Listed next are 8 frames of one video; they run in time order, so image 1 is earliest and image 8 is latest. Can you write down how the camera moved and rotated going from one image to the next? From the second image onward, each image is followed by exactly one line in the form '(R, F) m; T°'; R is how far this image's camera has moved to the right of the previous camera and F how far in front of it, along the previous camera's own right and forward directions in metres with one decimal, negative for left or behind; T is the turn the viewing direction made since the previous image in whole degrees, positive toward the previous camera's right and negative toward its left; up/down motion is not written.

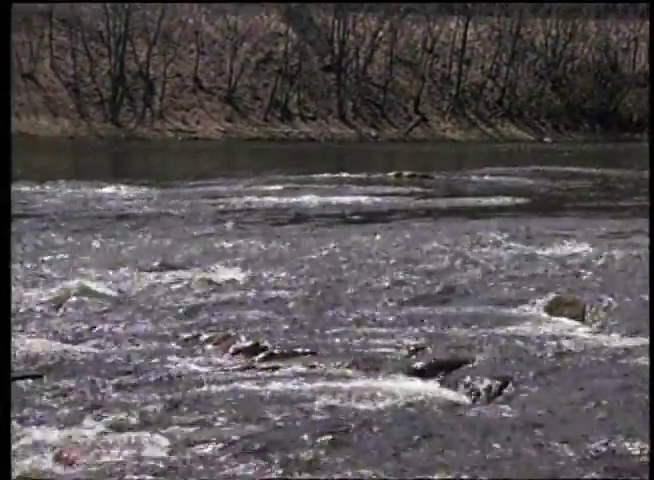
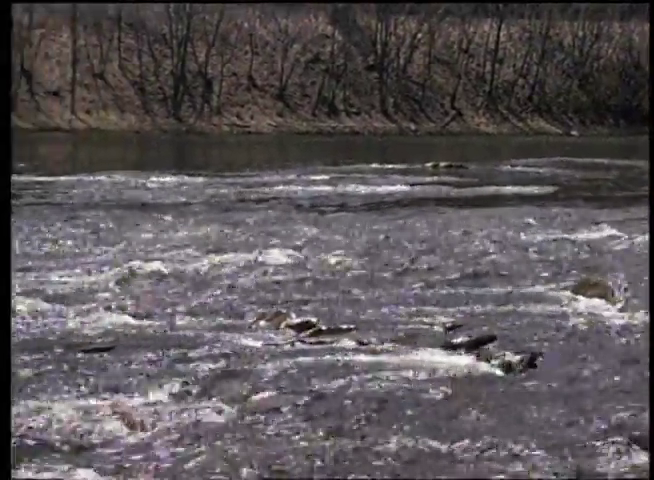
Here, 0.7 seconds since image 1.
(-0.2, -0.9) m; -1°
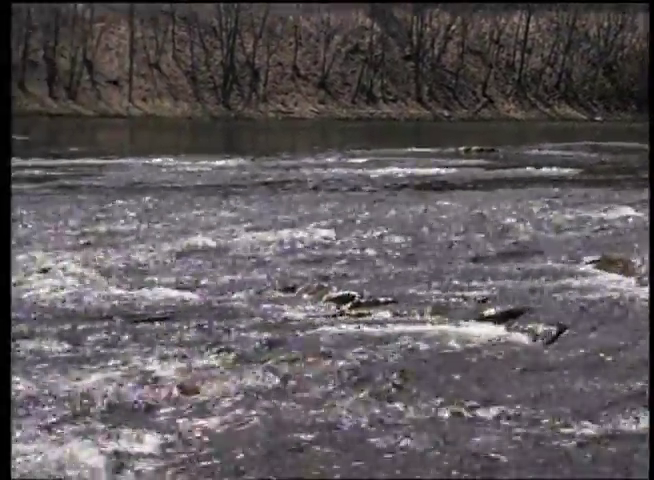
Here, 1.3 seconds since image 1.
(-0.1, -0.8) m; -1°
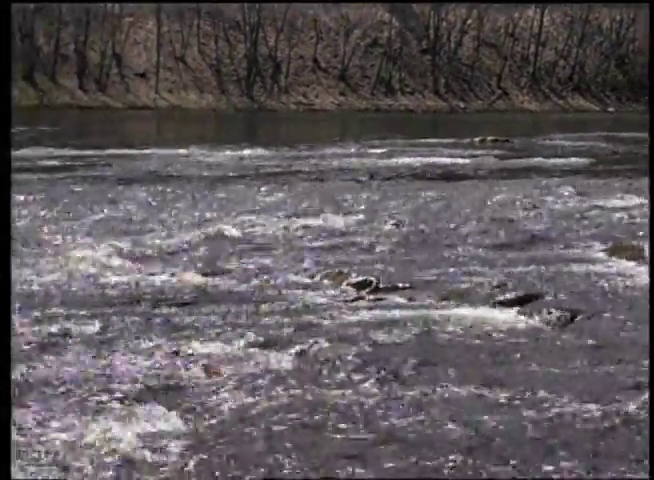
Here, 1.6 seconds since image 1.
(0.0, -0.4) m; -1°
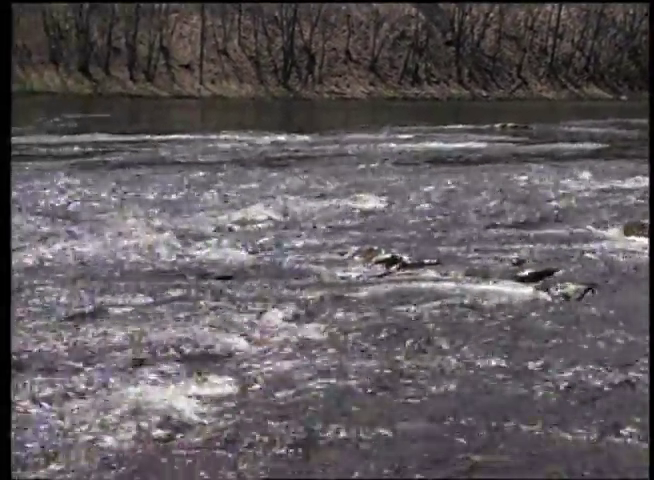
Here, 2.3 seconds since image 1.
(-0.1, -1.0) m; -1°
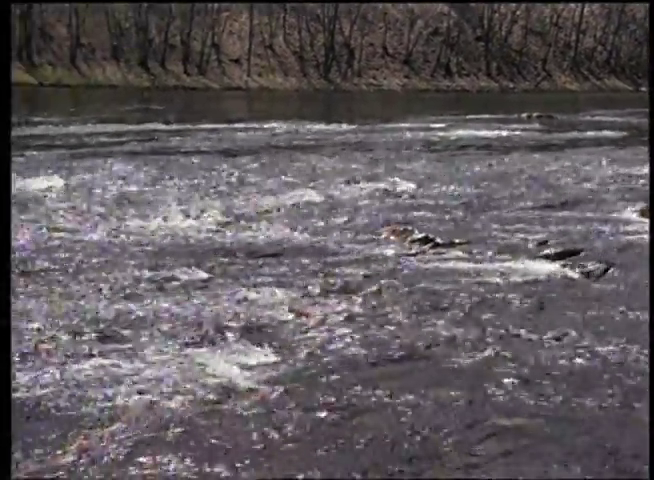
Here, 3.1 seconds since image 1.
(0.0, -1.1) m; -2°
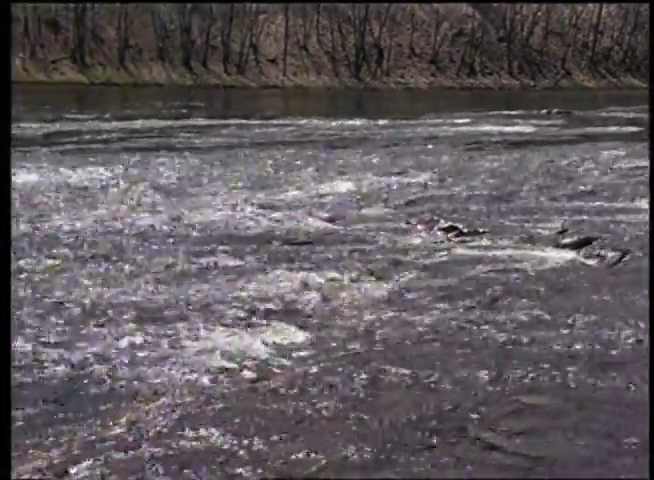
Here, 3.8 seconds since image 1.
(0.0, -1.0) m; -1°
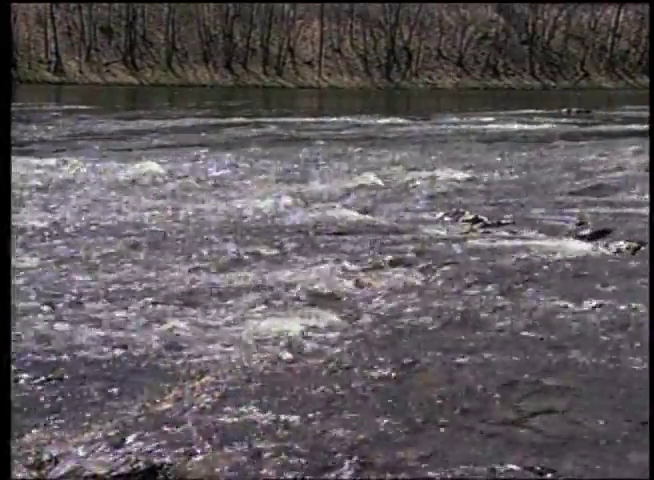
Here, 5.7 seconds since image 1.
(0.0, -1.1) m; -2°
